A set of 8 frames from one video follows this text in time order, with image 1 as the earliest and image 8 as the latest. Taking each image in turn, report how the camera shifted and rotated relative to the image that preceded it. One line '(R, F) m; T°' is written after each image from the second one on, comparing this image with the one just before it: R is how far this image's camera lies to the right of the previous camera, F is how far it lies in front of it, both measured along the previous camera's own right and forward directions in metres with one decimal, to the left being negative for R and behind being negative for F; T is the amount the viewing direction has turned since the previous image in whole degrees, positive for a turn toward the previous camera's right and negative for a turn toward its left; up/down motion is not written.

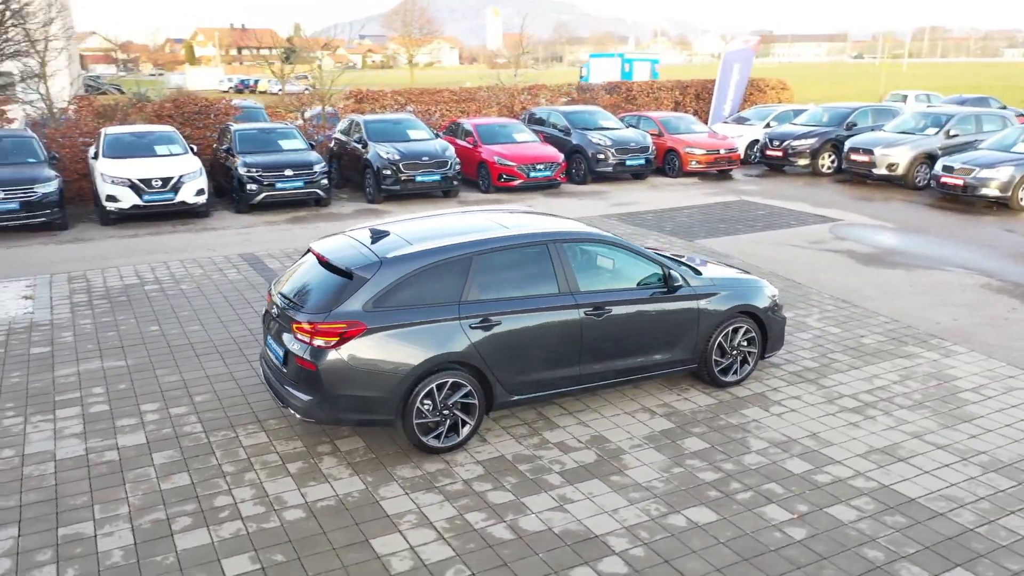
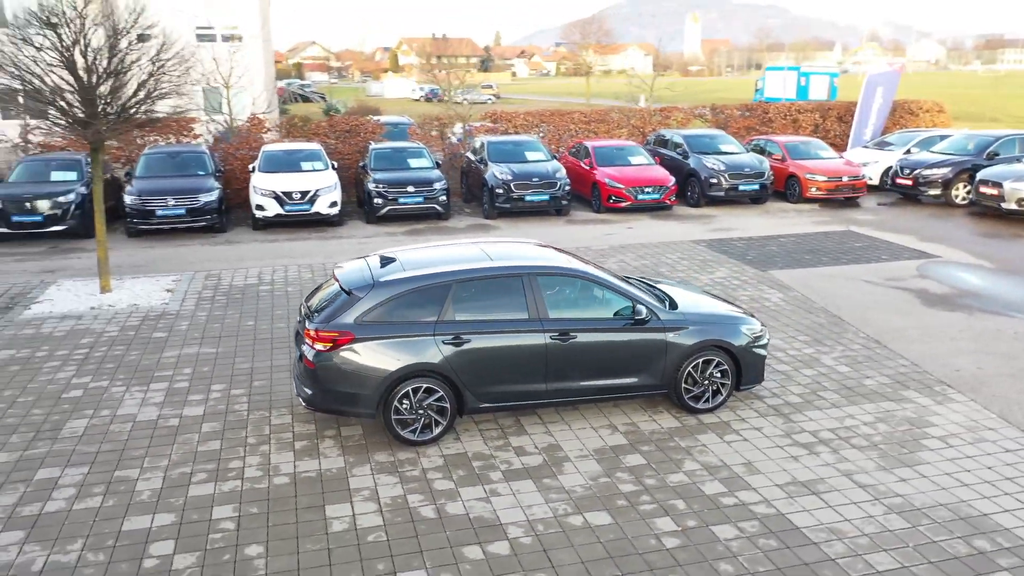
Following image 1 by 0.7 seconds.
(+1.5, -0.7) m; -13°
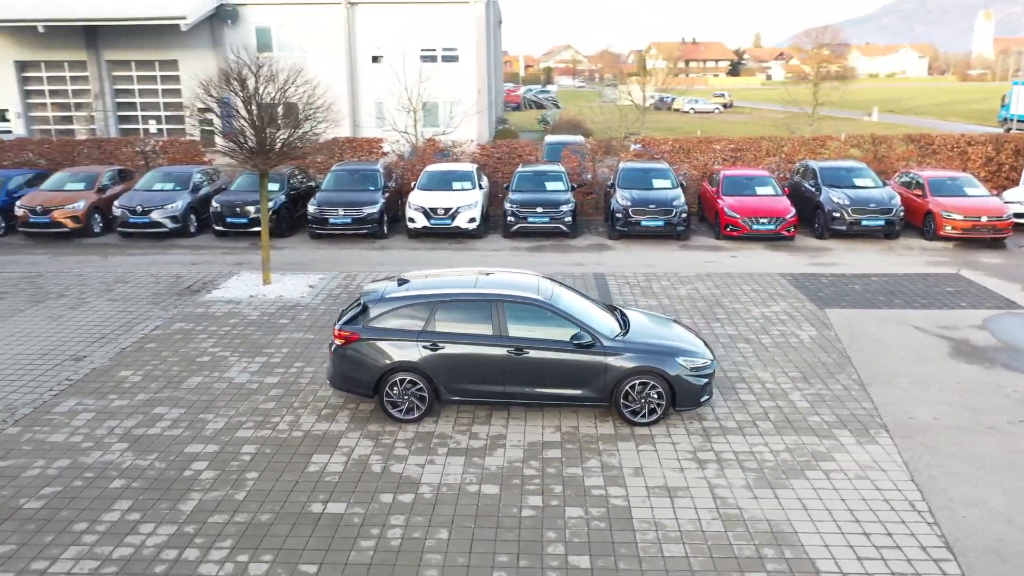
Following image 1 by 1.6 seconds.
(+2.5, -1.4) m; -16°
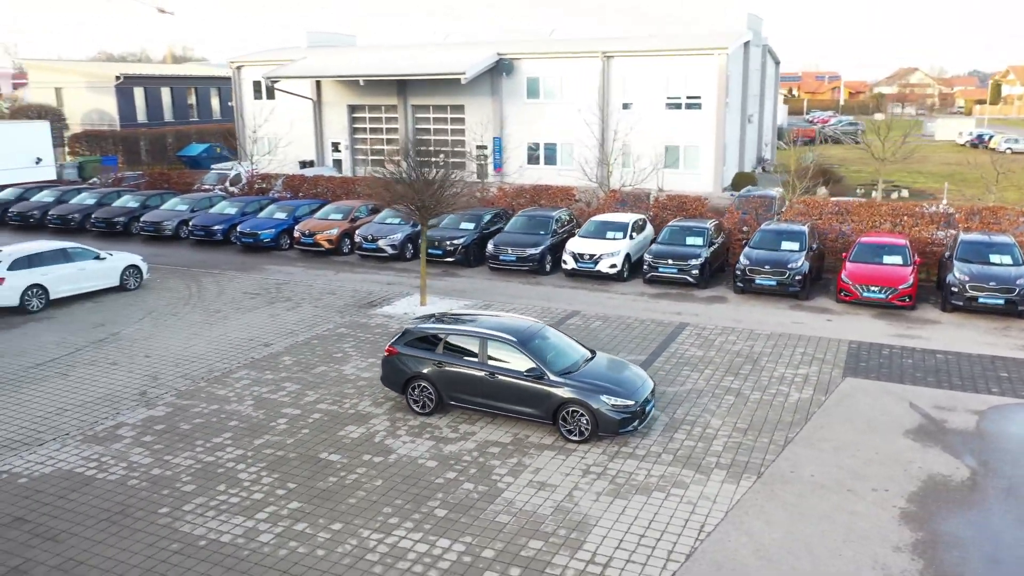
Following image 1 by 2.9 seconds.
(+4.2, -2.3) m; -22°
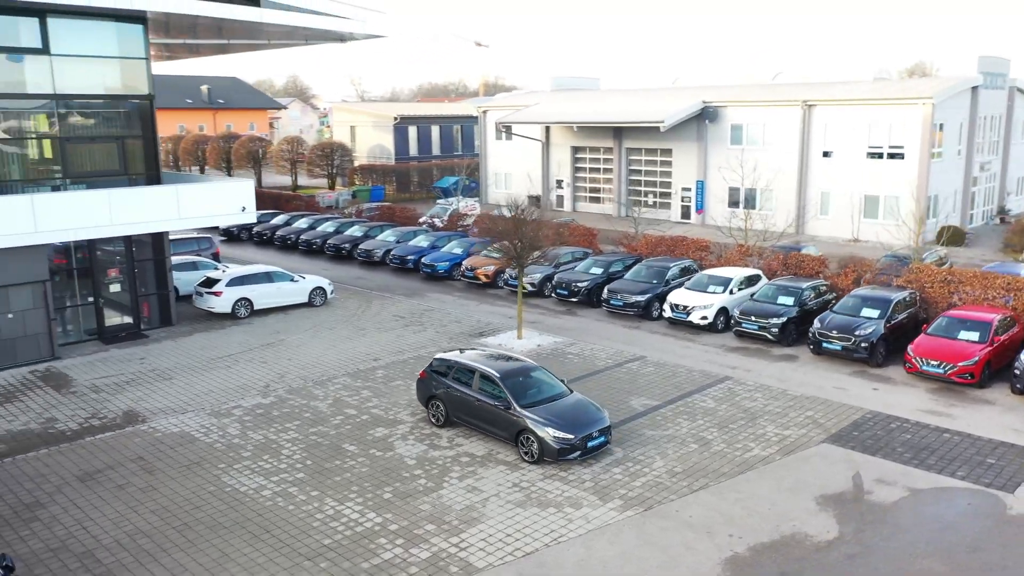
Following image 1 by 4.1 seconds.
(+4.8, -2.0) m; -20°
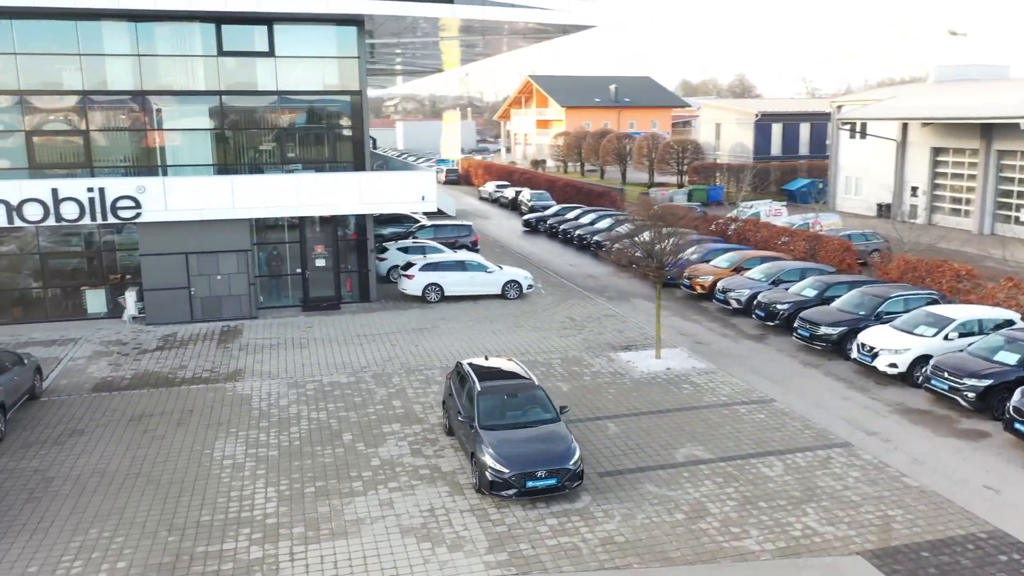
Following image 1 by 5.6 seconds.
(+6.2, +3.1) m; -30°
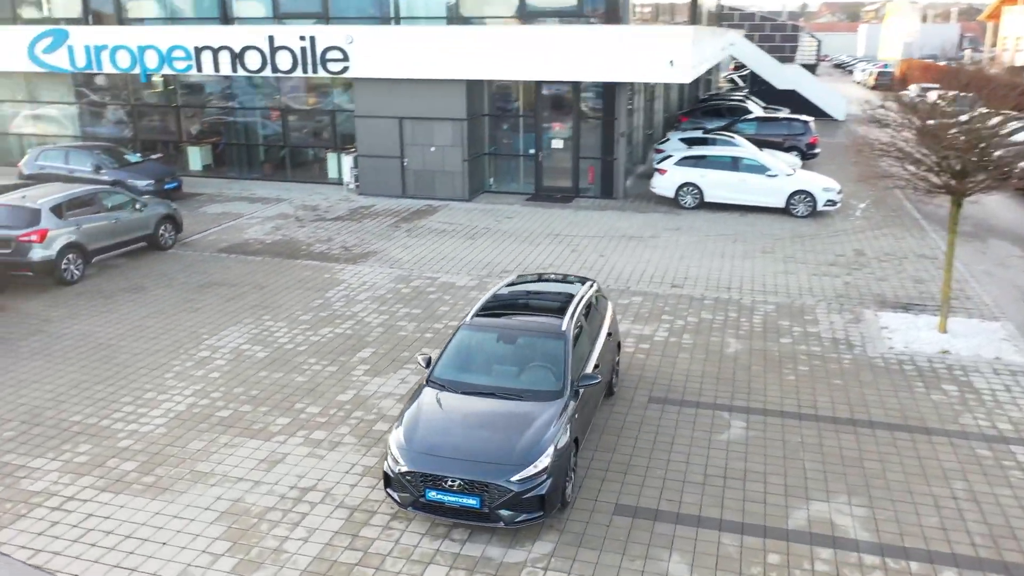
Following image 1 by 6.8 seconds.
(+3.6, +6.1) m; -30°
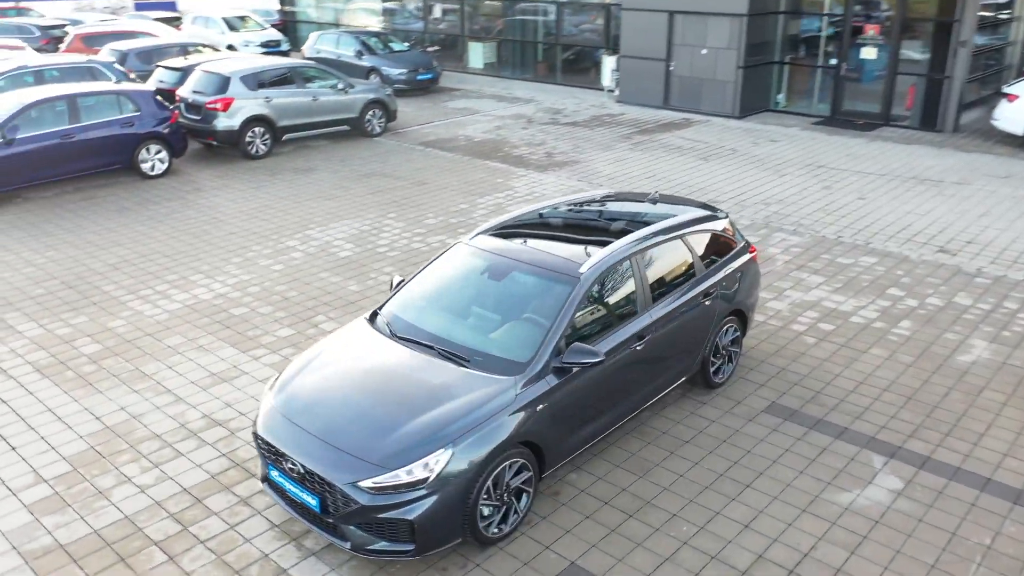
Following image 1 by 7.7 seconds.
(+2.1, +3.0) m; -24°
